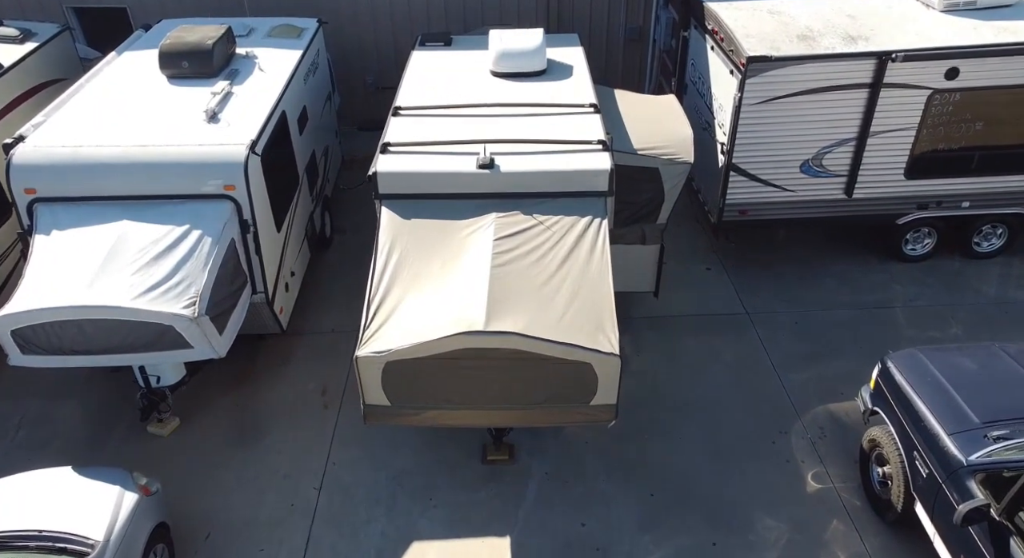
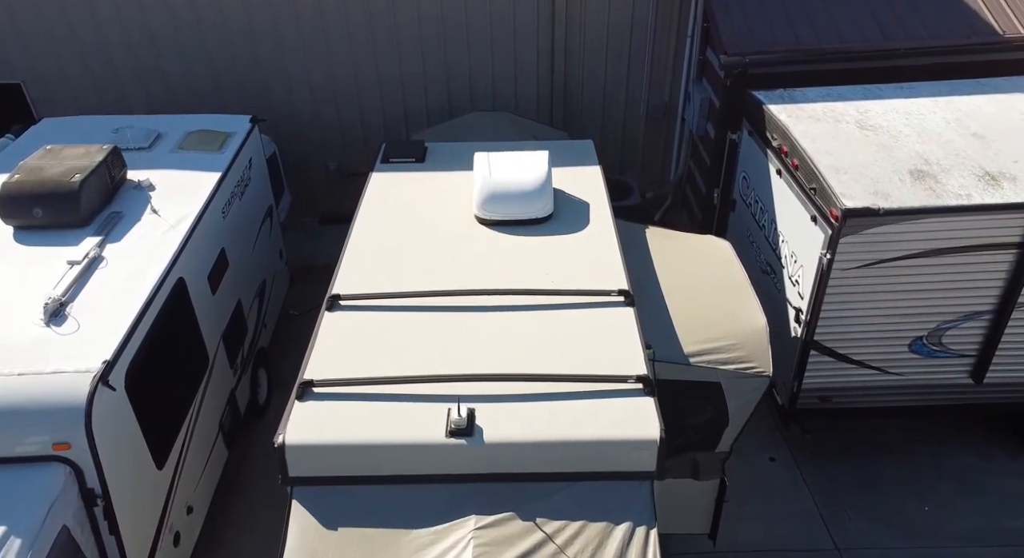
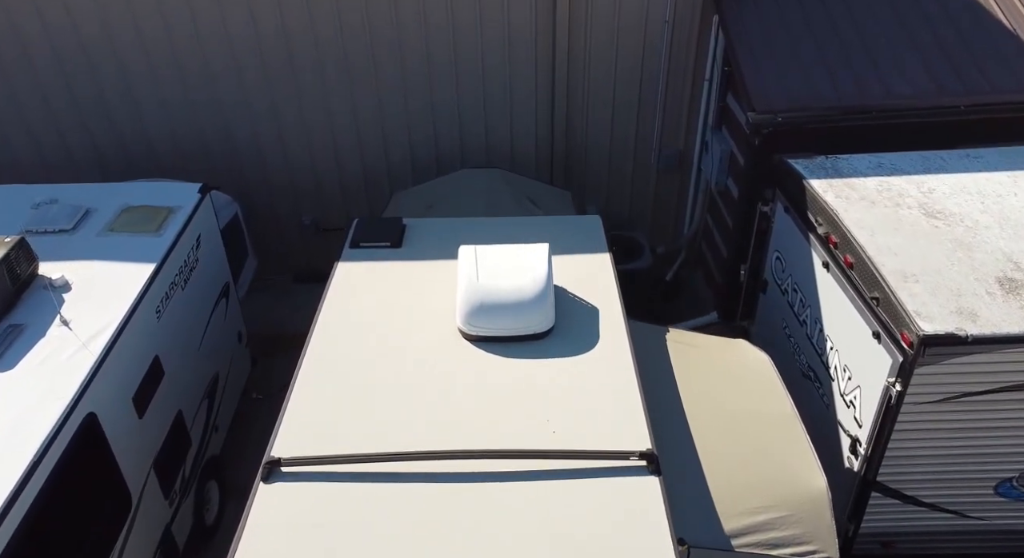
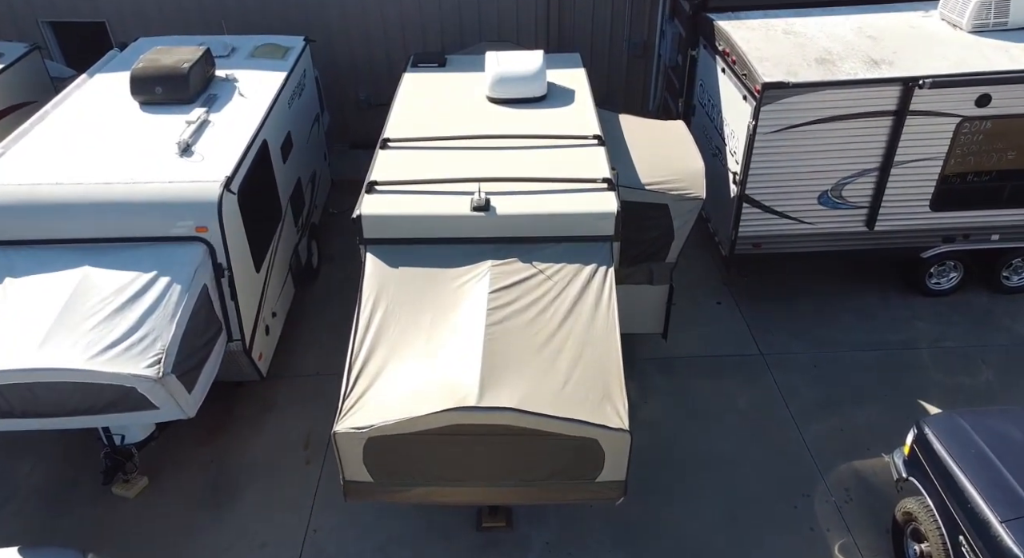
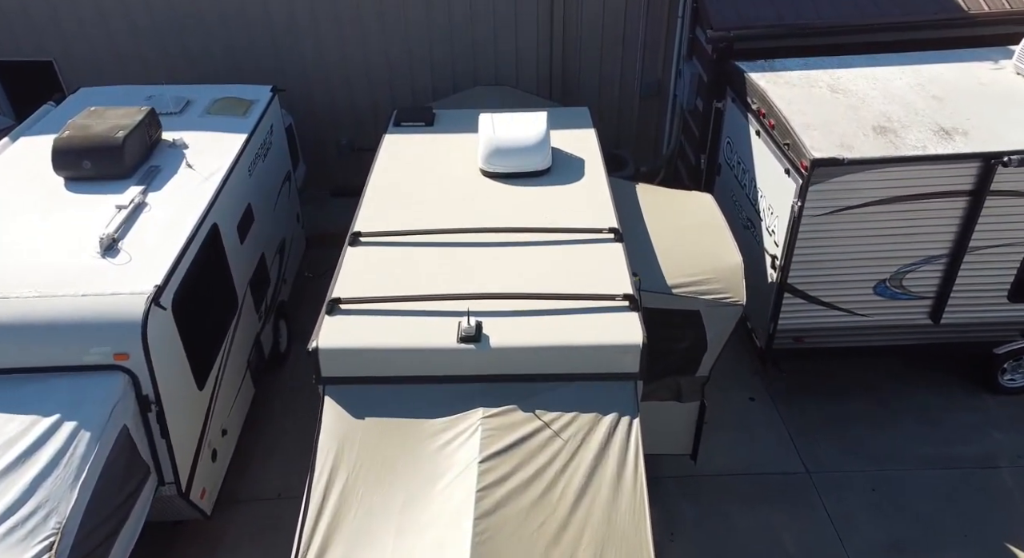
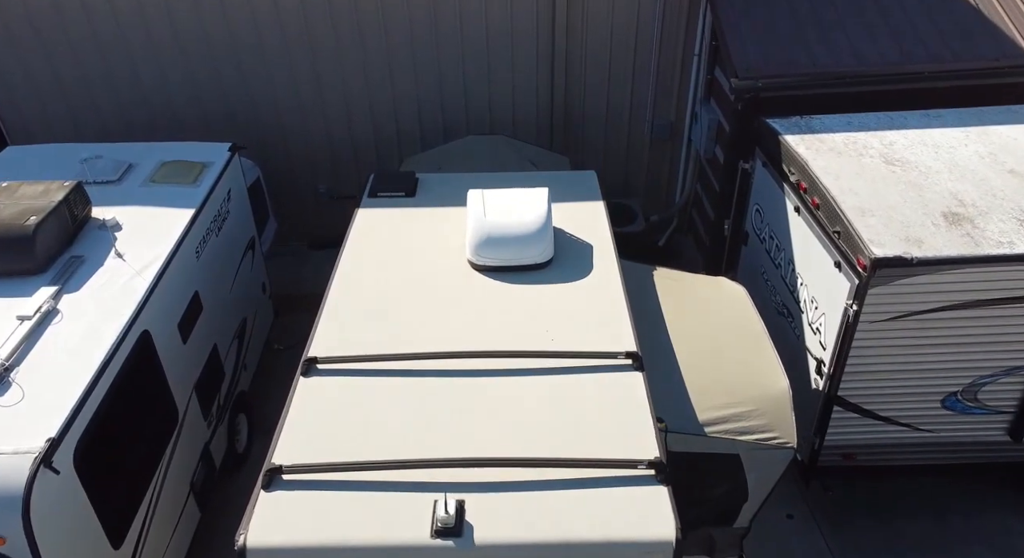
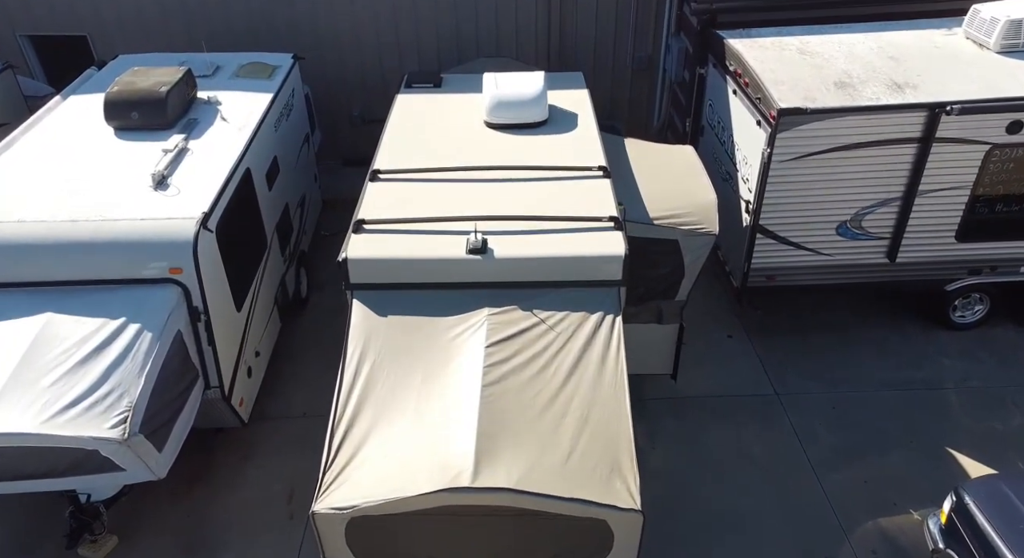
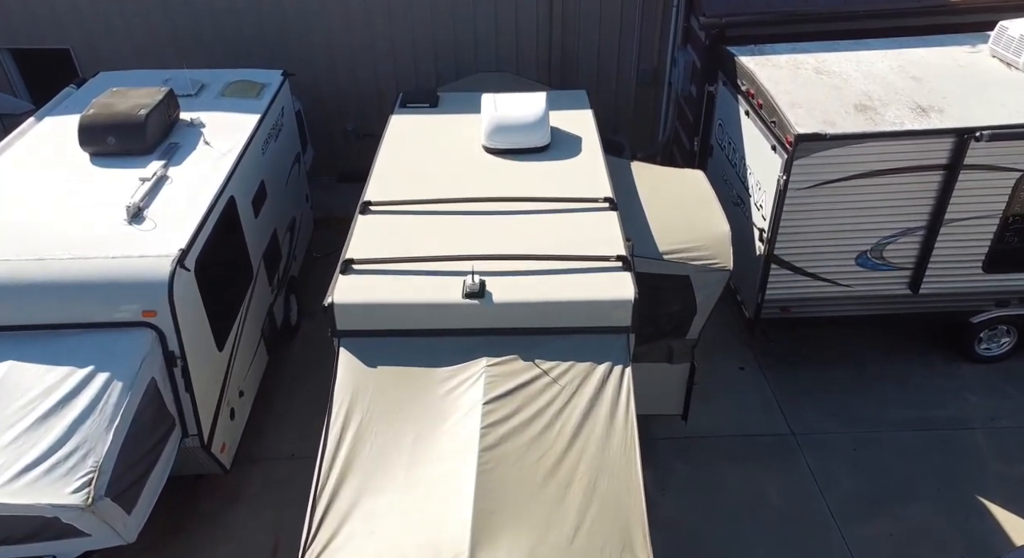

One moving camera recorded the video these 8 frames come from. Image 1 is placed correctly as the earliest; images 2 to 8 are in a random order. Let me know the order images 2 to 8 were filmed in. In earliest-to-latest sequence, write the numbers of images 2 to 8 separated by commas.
4, 7, 8, 5, 2, 6, 3
